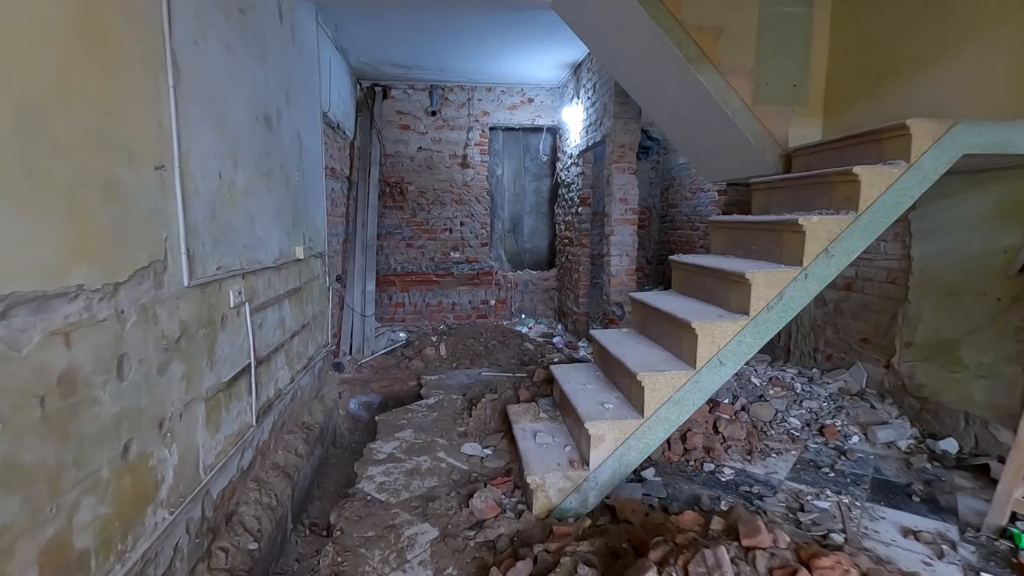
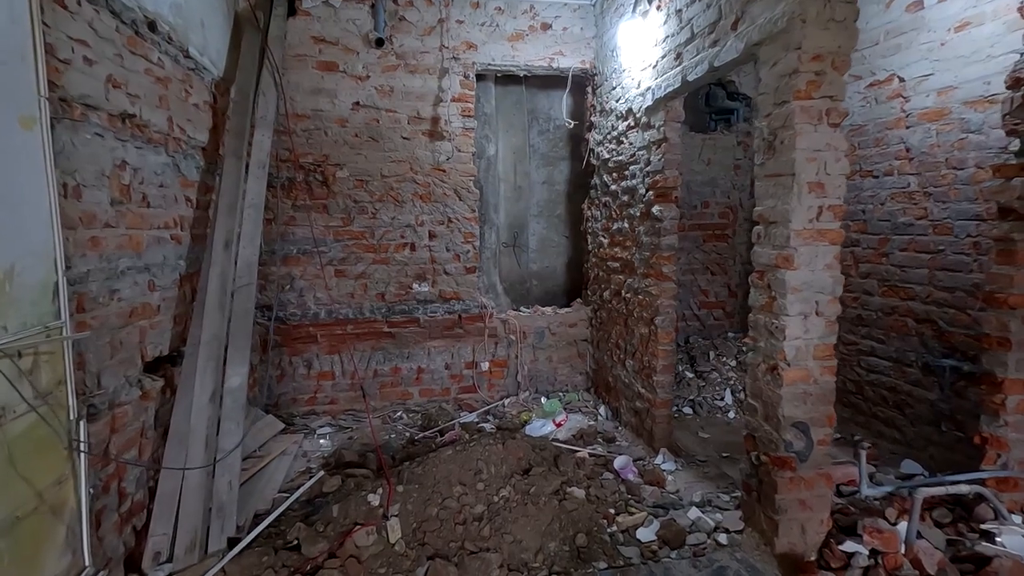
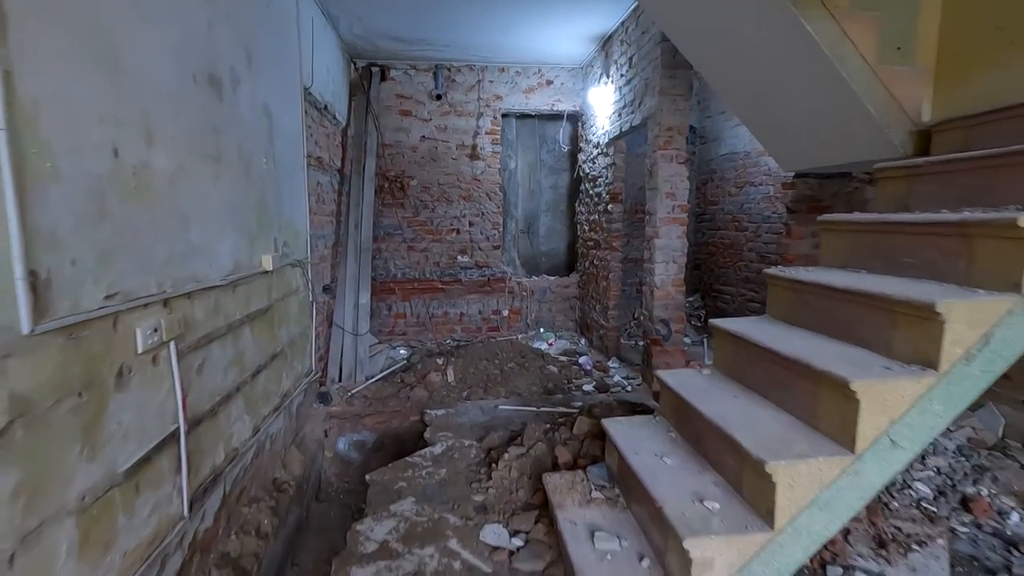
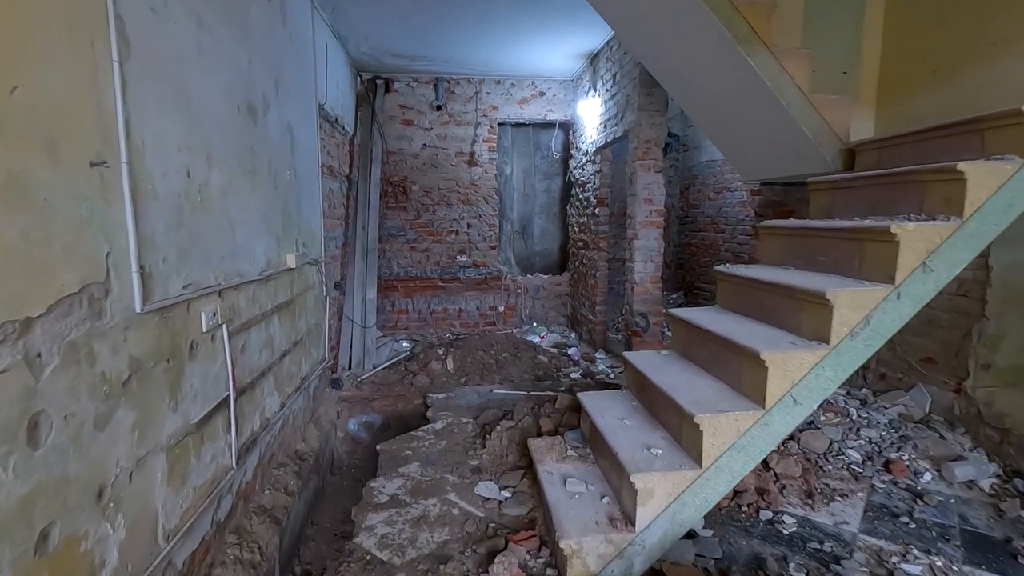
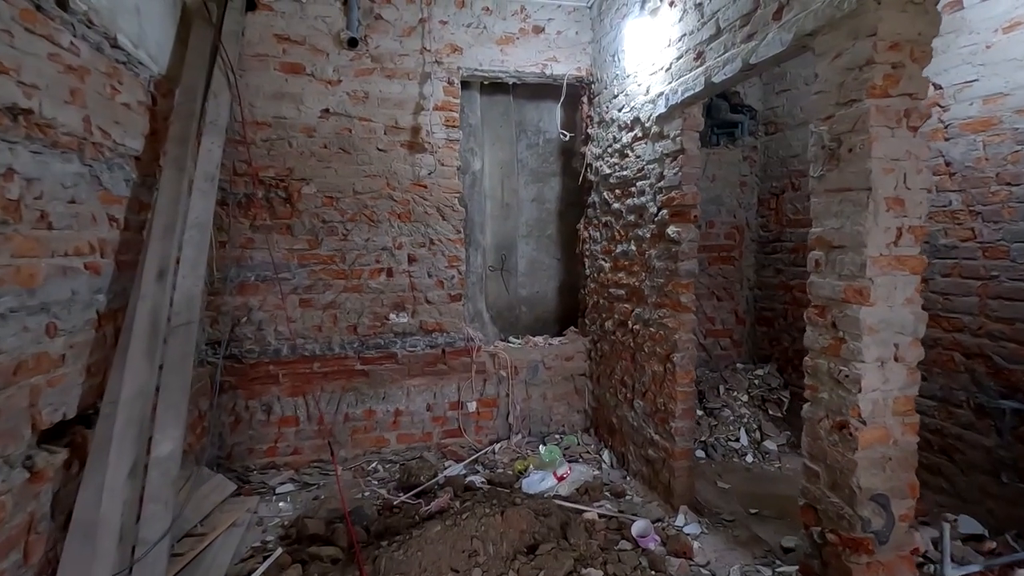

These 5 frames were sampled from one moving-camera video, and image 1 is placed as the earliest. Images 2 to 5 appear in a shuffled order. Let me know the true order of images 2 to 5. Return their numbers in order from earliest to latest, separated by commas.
4, 3, 2, 5
